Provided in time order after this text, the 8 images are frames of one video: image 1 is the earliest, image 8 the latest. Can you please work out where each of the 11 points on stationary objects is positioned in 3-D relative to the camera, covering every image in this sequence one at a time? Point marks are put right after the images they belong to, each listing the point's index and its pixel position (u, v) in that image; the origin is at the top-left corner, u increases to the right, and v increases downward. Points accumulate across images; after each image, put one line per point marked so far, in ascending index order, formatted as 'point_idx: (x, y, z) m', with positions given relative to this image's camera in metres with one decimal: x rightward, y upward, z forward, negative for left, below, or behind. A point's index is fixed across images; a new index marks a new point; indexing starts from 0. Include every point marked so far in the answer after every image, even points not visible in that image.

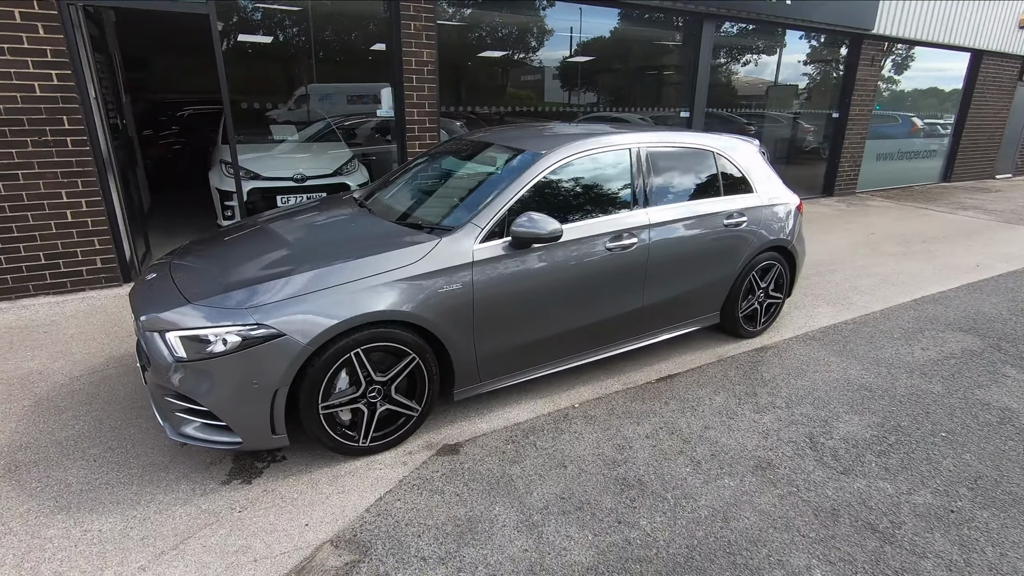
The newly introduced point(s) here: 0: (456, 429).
0: (-0.3, -0.8, +3.1) m
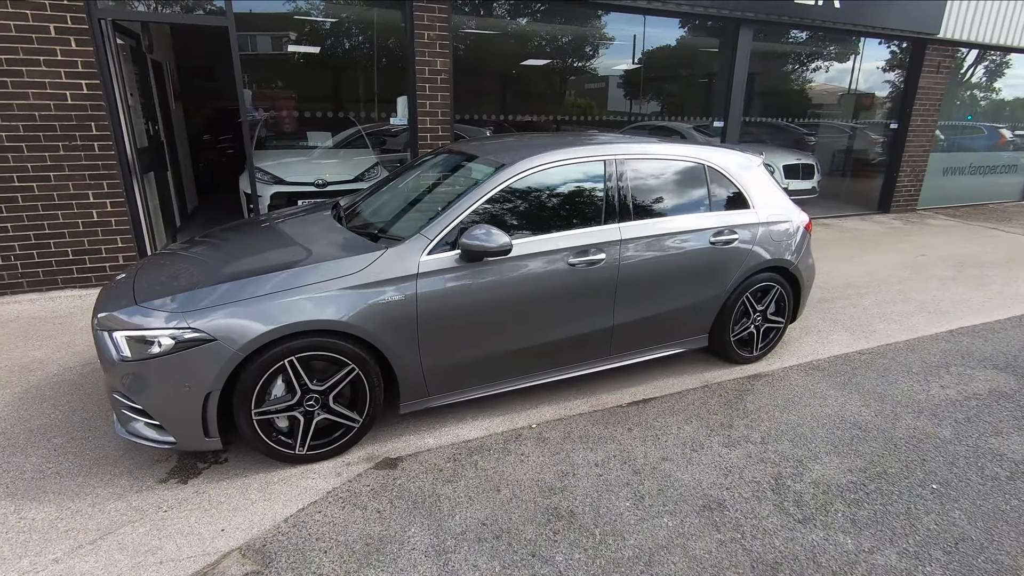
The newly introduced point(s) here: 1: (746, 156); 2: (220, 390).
0: (-0.6, -0.9, +3.1) m
1: (+1.7, +1.0, +4.1) m
2: (-1.4, -0.5, +2.6) m
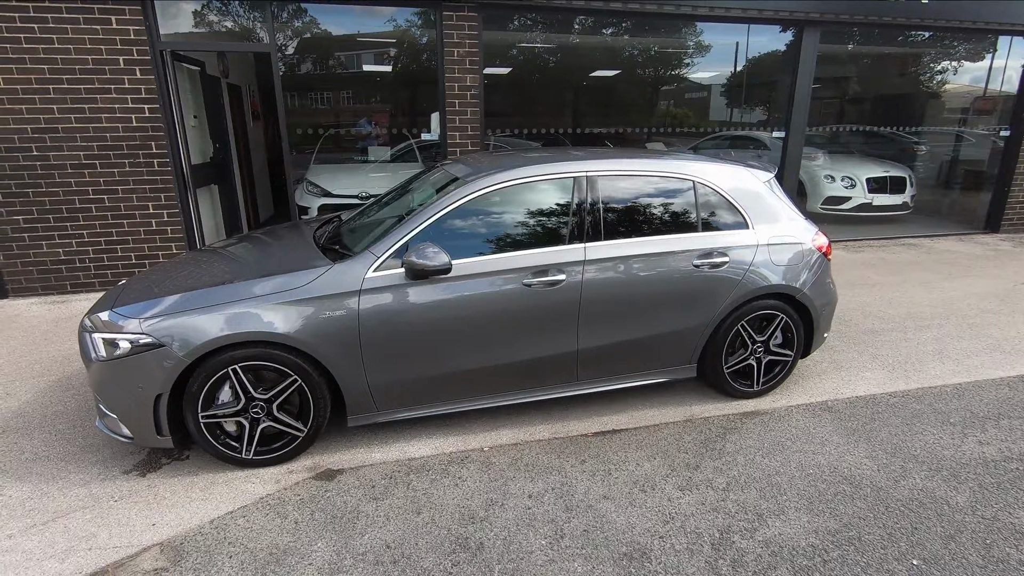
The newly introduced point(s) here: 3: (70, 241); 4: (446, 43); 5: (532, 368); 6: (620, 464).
0: (-1.0, -1.0, +3.1) m
1: (+1.6, +0.8, +3.8) m
2: (-1.8, -0.5, +2.8) m
3: (-4.7, +0.5, +5.8) m
4: (-0.8, +2.8, +6.2) m
5: (+0.1, -0.5, +3.3) m
6: (+0.6, -1.0, +3.1) m
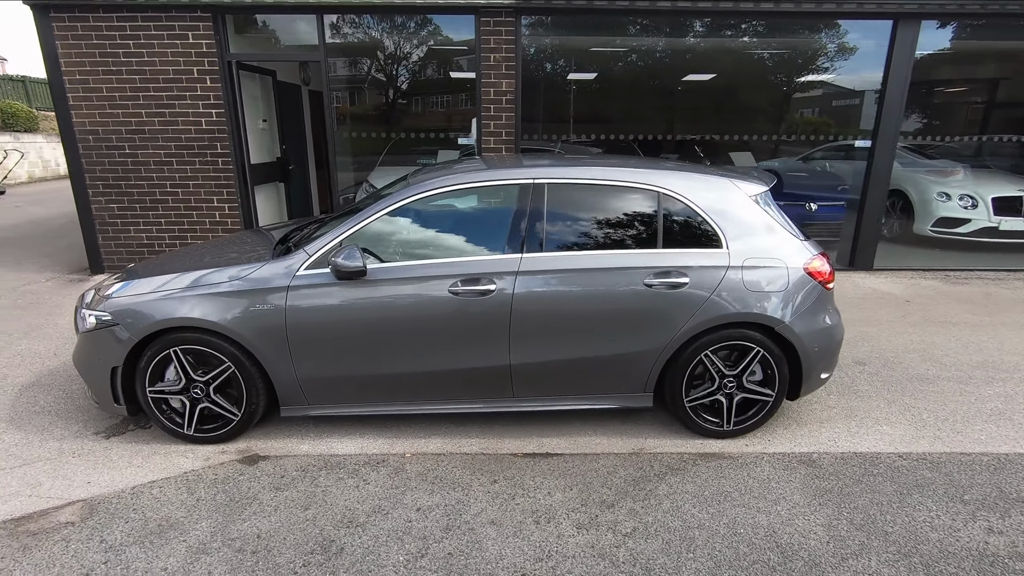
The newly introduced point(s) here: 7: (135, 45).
0: (-1.4, -0.9, +3.3) m
1: (+1.3, +0.7, +3.3) m
2: (-2.3, -0.5, +3.2) m
3: (-4.4, +0.7, +6.6) m
4: (-0.4, +2.8, +6.2) m
5: (-0.3, -0.5, +3.3) m
6: (+0.1, -1.1, +2.9) m
7: (-4.3, +2.8, +6.1) m
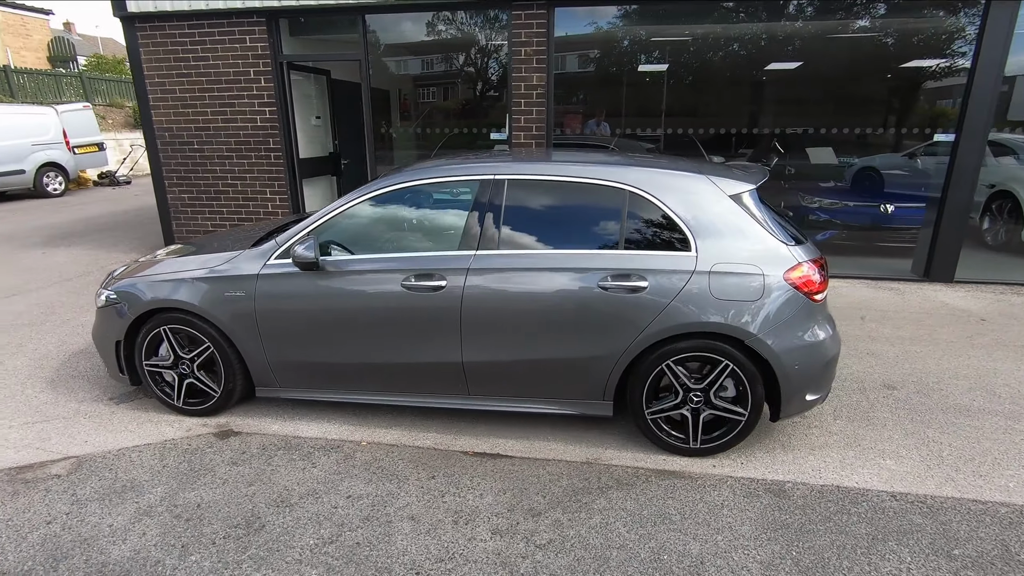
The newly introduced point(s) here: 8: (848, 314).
0: (-1.7, -0.9, +3.5) m
1: (+1.1, +0.6, +3.1) m
2: (-2.5, -0.3, +3.5) m
3: (-4.0, +1.0, +7.3) m
4: (0.0, +2.8, +6.2) m
5: (-0.6, -0.5, +3.3) m
6: (-0.3, -1.1, +2.9) m
7: (-3.9, +3.0, +6.8) m
8: (+3.3, -0.3, +5.3) m
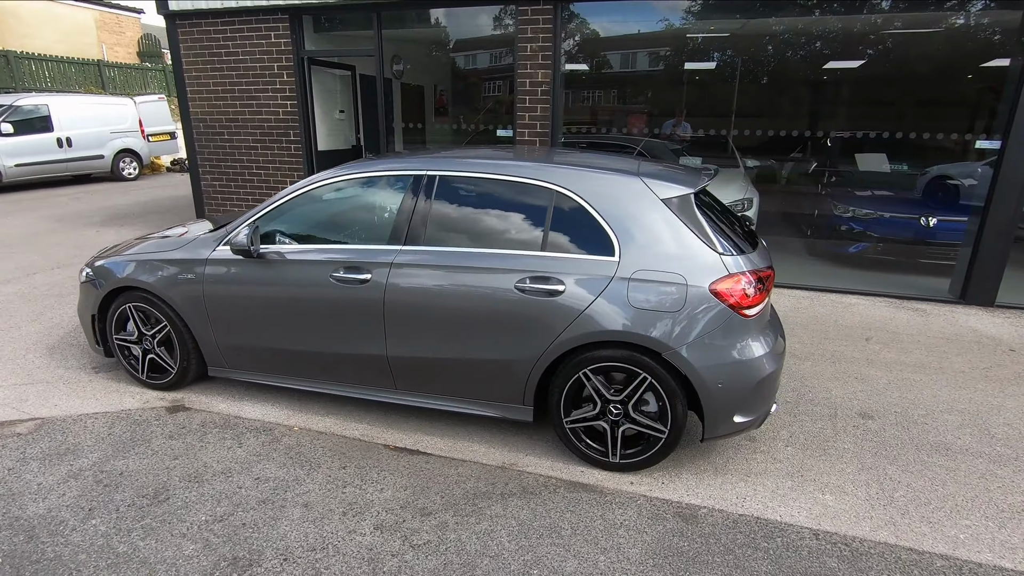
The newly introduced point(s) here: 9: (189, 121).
0: (-2.1, -0.7, +3.7) m
1: (+0.7, +0.6, +2.9) m
2: (-2.9, -0.2, +3.8) m
3: (-3.9, +1.2, +7.7) m
4: (+0.1, +2.8, +6.1) m
5: (-1.0, -0.5, +3.3) m
6: (-0.8, -1.0, +2.9) m
7: (-3.7, +3.2, +7.1) m
8: (+3.0, -0.4, +4.9) m
9: (-4.5, +2.4, +7.6) m
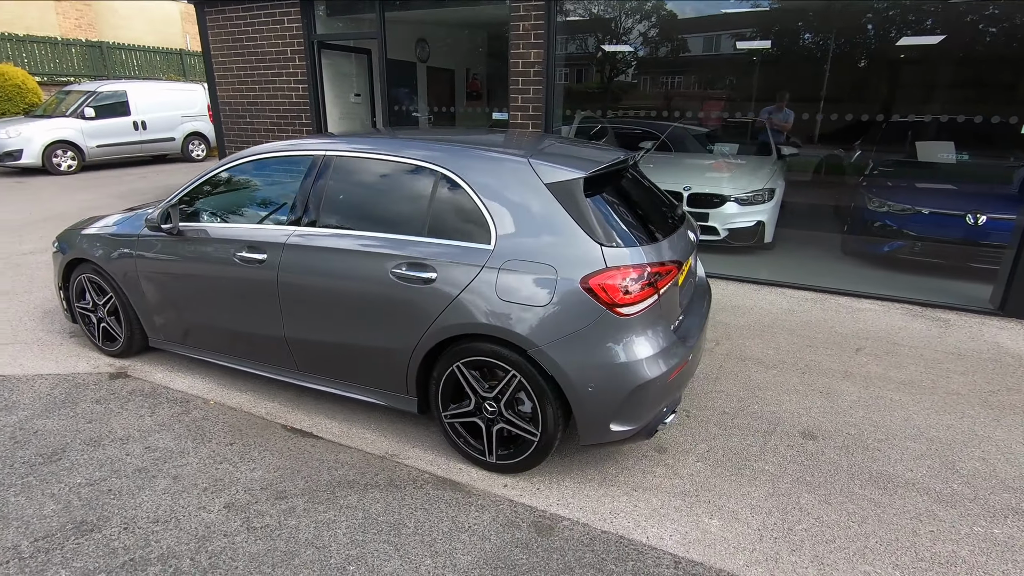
0: (-2.6, -0.6, +3.9) m
1: (+0.1, +0.6, +2.7) m
2: (-3.4, 0.0, +4.1) m
3: (-3.7, +1.6, +8.1) m
4: (0.0, +2.9, +5.9) m
5: (-1.6, -0.3, +3.4) m
6: (-1.4, -0.9, +2.9) m
7: (-3.5, +3.5, +7.4) m
8: (+2.6, -0.4, +4.3) m
9: (-4.4, +2.7, +8.0) m
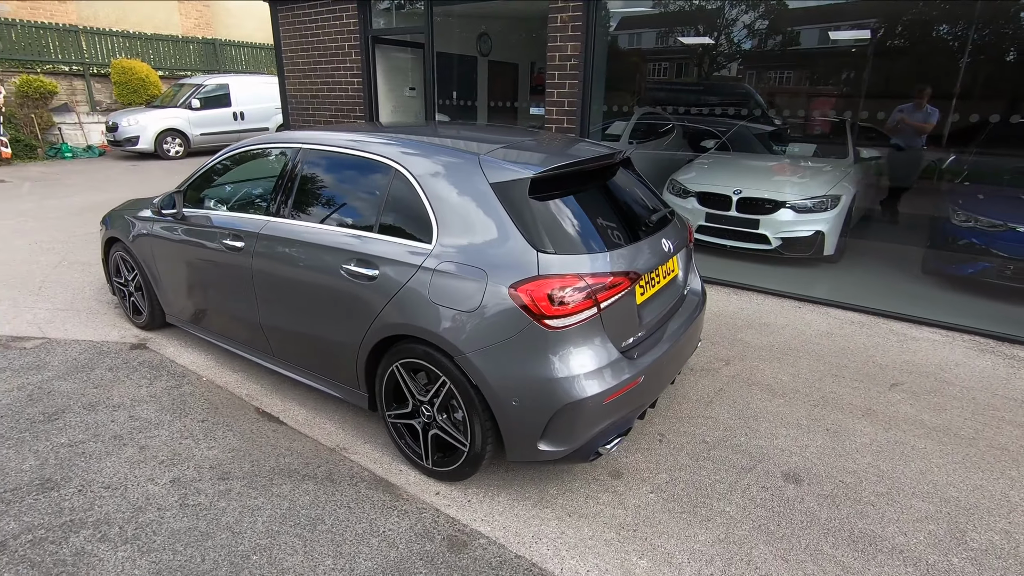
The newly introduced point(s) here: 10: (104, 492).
0: (-2.7, -0.4, +4.2) m
1: (-0.1, +0.6, +2.6) m
2: (-3.4, +0.2, +4.5) m
3: (-3.0, +1.8, +8.5) m
4: (+0.5, +2.9, +5.7) m
5: (-1.7, -0.3, +3.5) m
6: (-1.7, -0.8, +3.0) m
7: (-2.8, +3.7, +7.8) m
8: (+2.6, -0.6, +3.8) m
9: (-3.6, +3.0, +8.5) m
10: (-2.0, -1.0, +2.6) m
